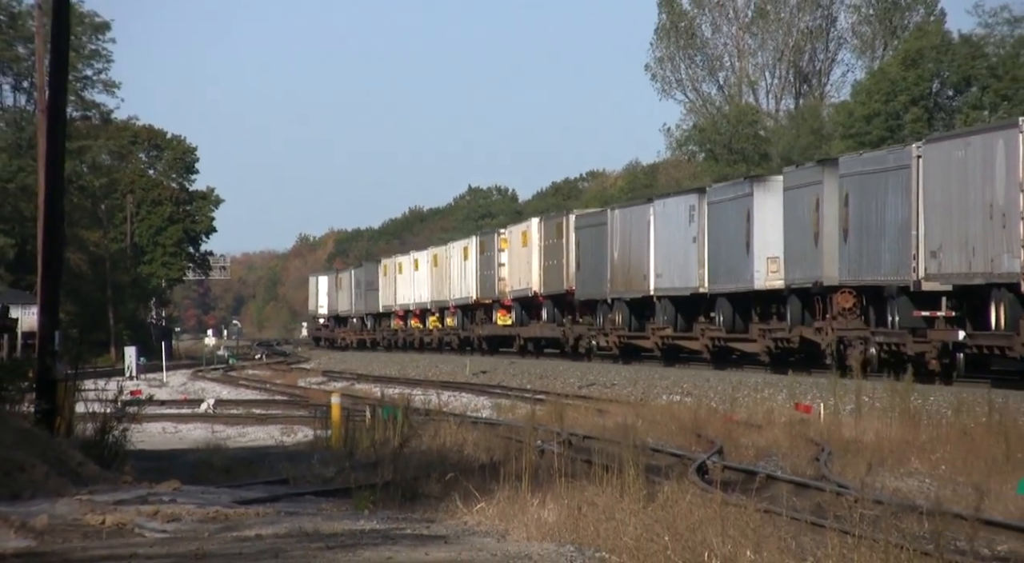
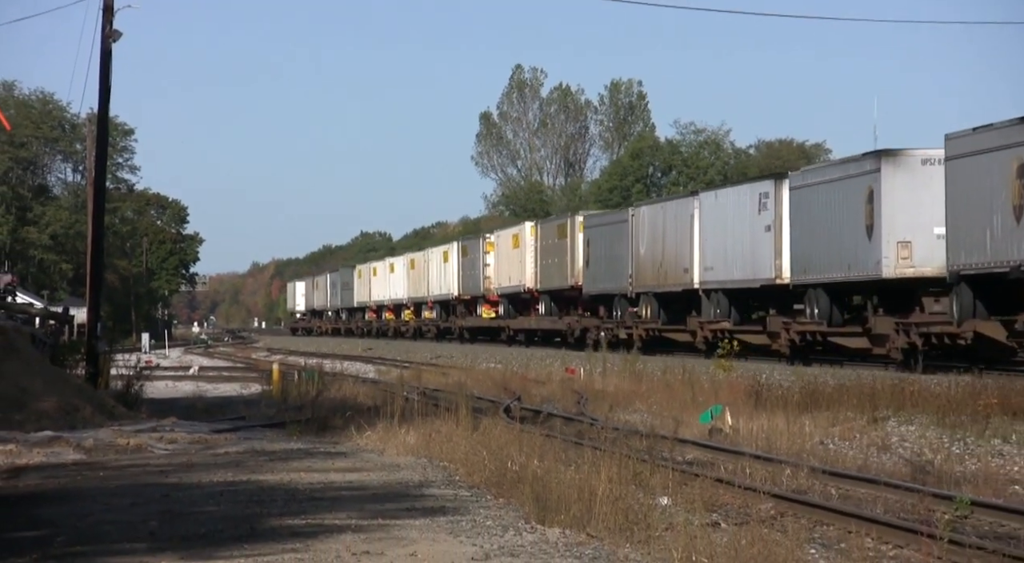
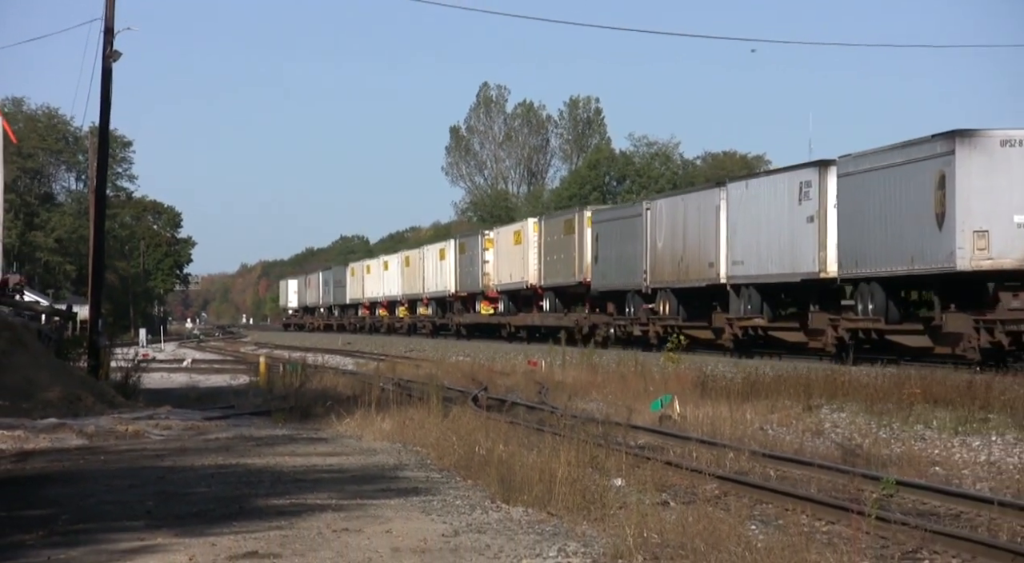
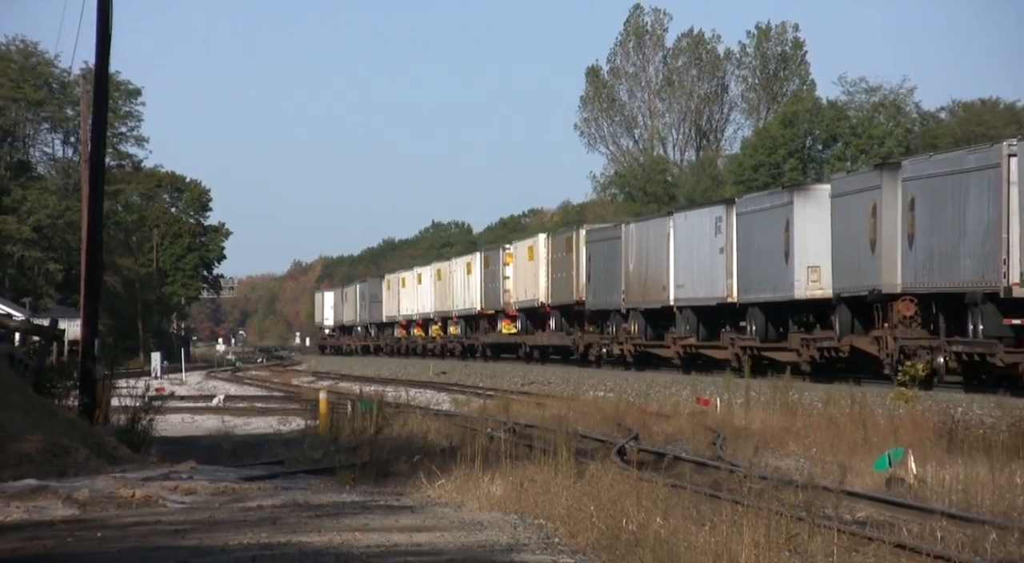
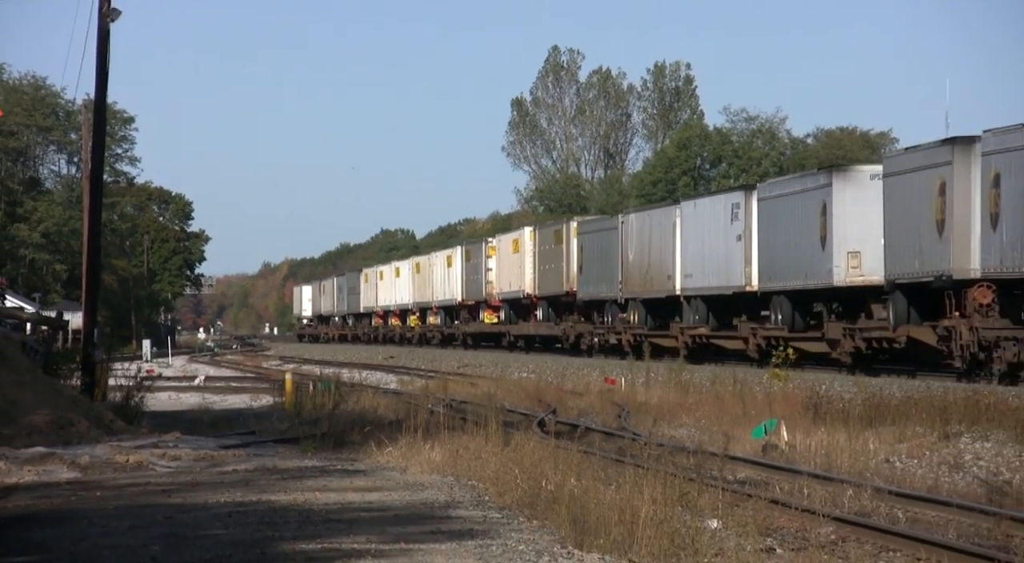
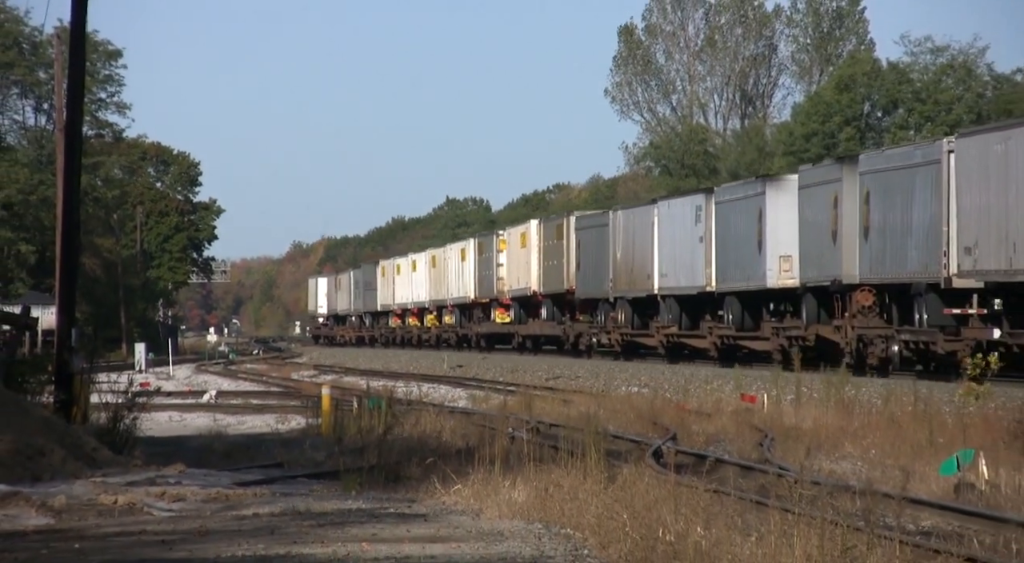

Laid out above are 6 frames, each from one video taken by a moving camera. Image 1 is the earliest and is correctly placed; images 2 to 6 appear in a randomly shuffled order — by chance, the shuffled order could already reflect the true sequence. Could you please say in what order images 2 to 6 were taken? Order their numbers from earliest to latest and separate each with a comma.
6, 4, 5, 2, 3
